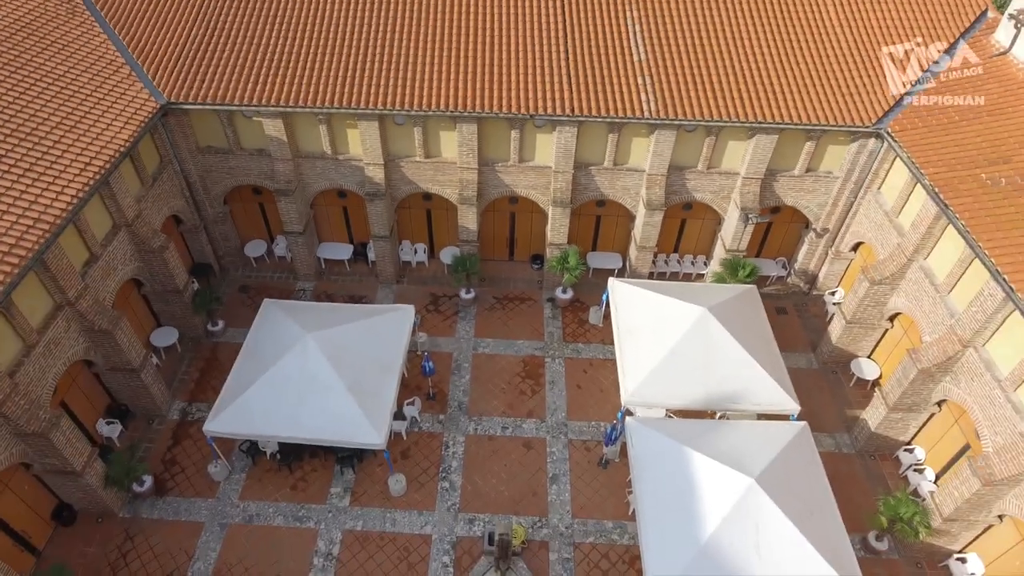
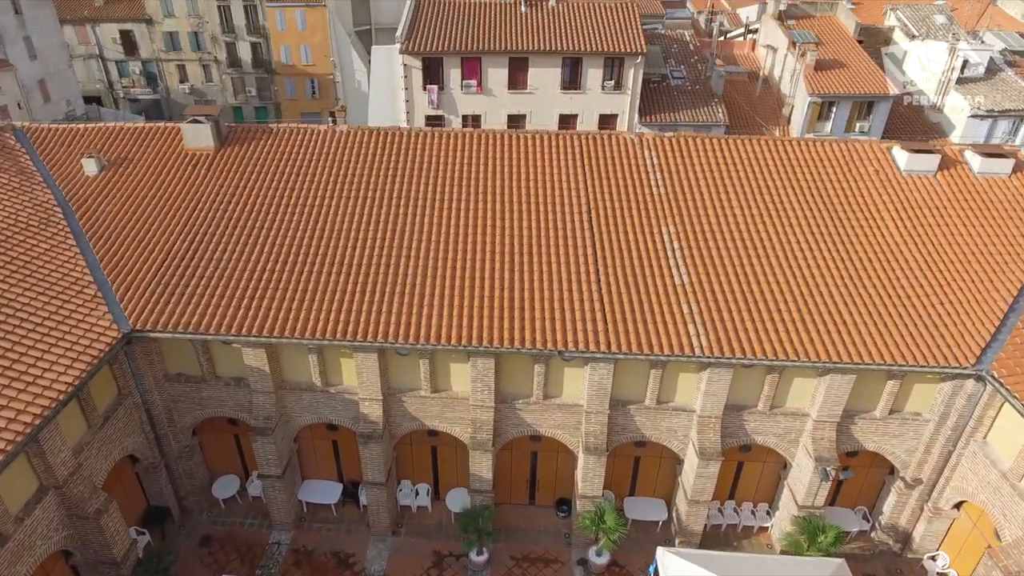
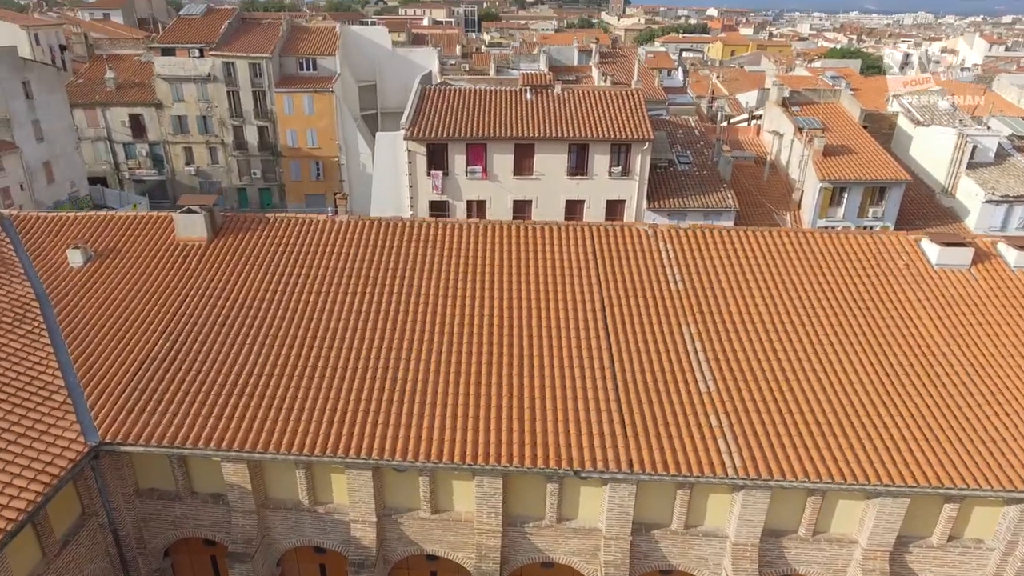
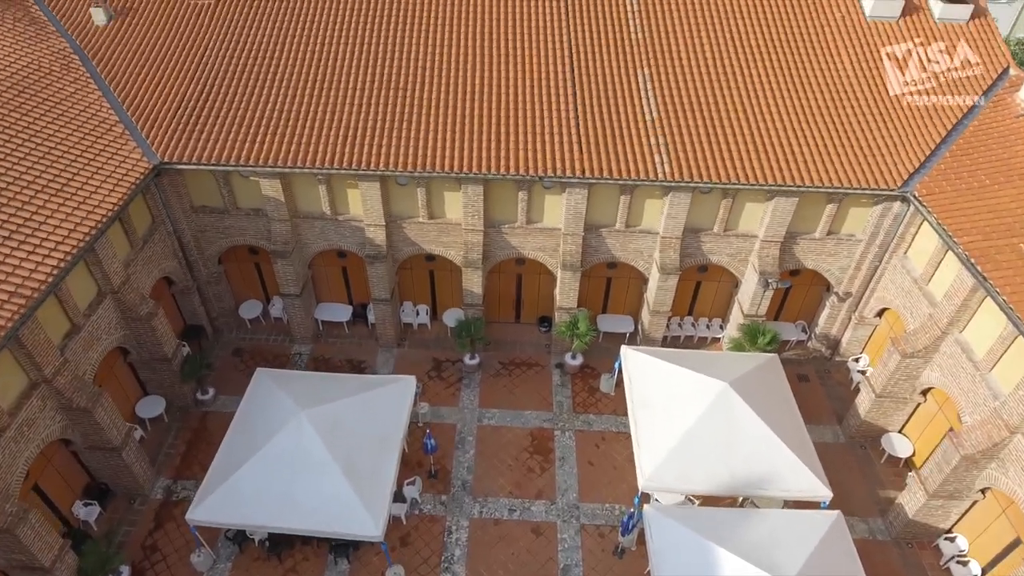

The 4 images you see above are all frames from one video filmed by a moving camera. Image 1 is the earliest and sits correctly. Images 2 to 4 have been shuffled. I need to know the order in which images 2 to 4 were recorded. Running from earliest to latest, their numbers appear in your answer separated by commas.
4, 2, 3
